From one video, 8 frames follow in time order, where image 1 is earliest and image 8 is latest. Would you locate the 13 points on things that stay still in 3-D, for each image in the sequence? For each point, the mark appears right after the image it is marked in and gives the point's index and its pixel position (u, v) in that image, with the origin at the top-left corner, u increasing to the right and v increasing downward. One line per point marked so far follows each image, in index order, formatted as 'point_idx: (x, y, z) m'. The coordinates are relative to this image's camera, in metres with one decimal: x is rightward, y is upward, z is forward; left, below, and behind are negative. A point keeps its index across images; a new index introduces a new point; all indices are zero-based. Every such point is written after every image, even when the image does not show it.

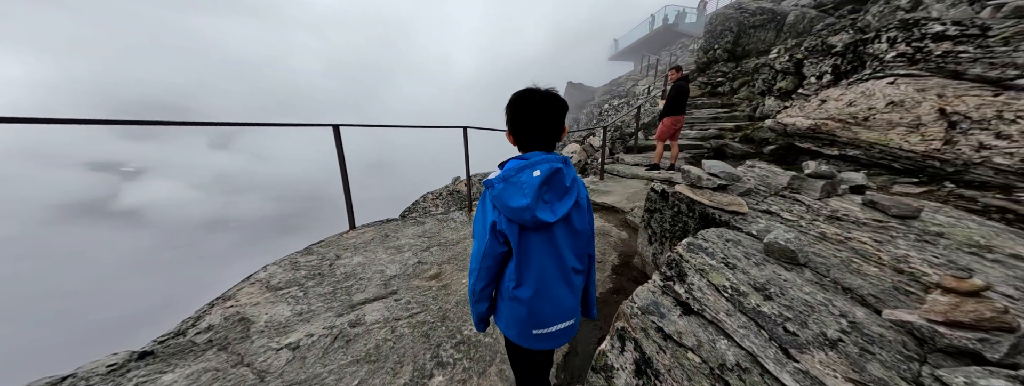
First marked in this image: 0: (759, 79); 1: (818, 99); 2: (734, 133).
0: (+9.6, +4.4, +9.6) m
1: (+5.2, +1.5, +4.1) m
2: (+6.9, +1.8, +7.7) m
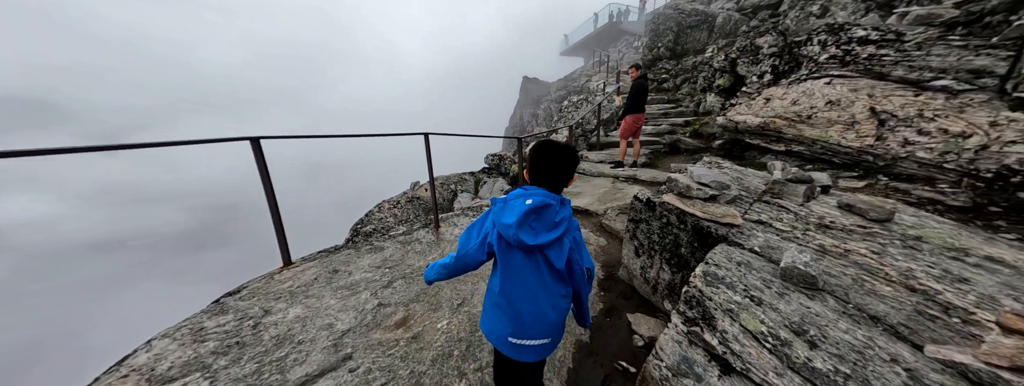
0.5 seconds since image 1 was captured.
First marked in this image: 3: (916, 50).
0: (+8.0, +5.0, +10.5) m
1: (+4.6, +1.7, +4.4) m
2: (+5.8, +2.2, +8.2) m
3: (+4.9, +1.7, +2.9) m
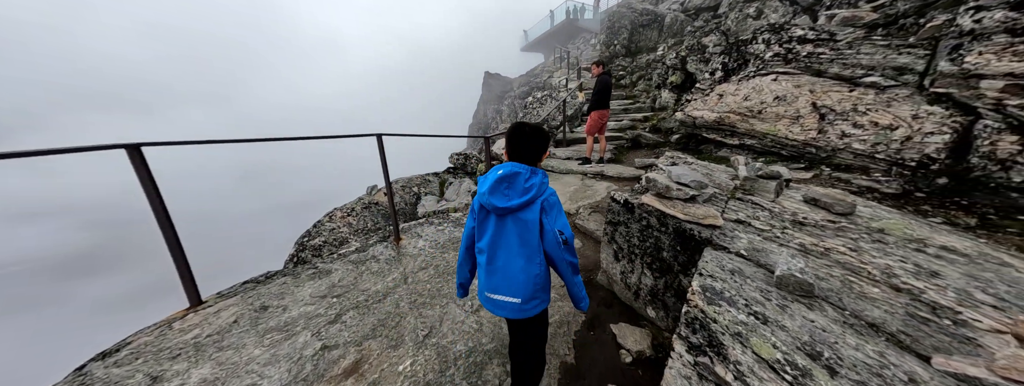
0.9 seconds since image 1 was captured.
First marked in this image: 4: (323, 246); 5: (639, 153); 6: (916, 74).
0: (+6.4, +5.4, +11.0) m
1: (+4.0, +1.8, +4.7) m
2: (+4.6, +2.4, +8.5) m
3: (+4.5, +1.9, +3.2) m
4: (-4.7, -1.3, +6.1) m
5: (+3.7, +1.1, +7.2) m
6: (+4.3, +1.3, +2.6) m
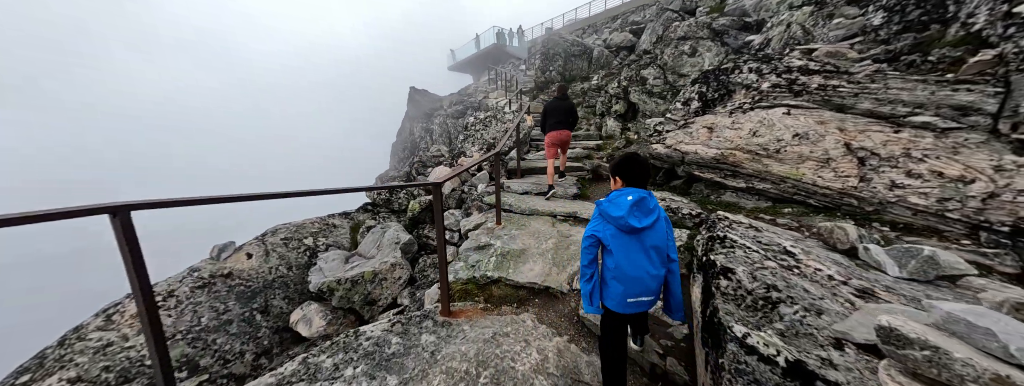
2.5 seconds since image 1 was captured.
0: (+3.7, +4.2, +11.1) m
1: (+3.2, +1.1, +4.1) m
2: (+2.8, +1.4, +8.0) m
3: (+4.1, +1.3, +2.8) m
4: (-5.3, -2.4, +2.9) m
5: (+2.4, +0.2, +6.4) m
6: (+4.2, +0.7, +2.2) m
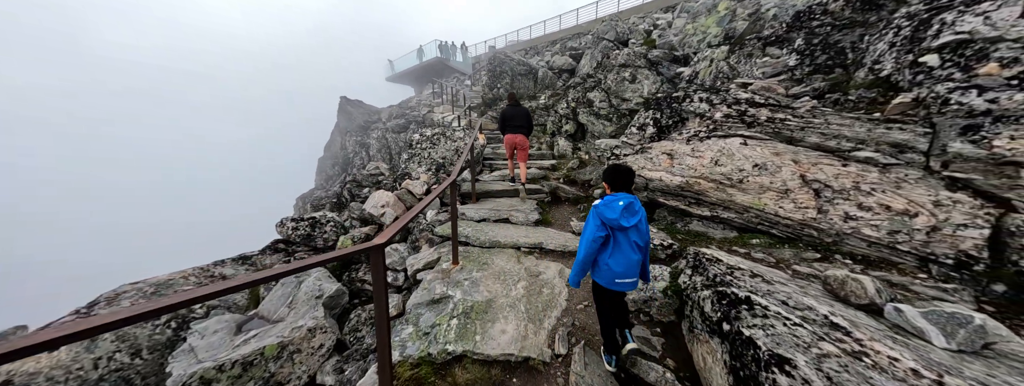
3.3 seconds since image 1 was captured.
0: (+1.5, +3.3, +11.2) m
1: (+2.6, +0.6, +4.1) m
2: (+1.3, +0.7, +7.9) m
3: (+3.7, +0.9, +3.0) m
4: (-5.4, -3.0, +1.0) m
5: (+1.3, -0.4, +6.2) m
6: (+3.9, +0.4, +2.4) m
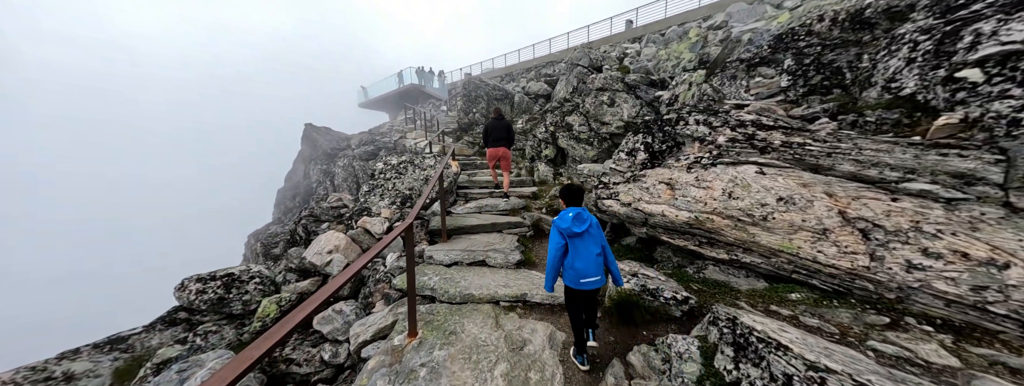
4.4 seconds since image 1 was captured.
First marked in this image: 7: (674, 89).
0: (+0.5, +2.1, +10.7) m
1: (+2.2, +0.1, +3.5) m
2: (+0.7, -0.2, +7.2) m
3: (+3.4, +0.5, +2.6) m
4: (-5.4, -3.5, -0.5) m
5: (+0.8, -1.2, +5.4) m
6: (+3.7, 0.0, +1.9) m
7: (+4.5, +2.9, +6.9) m
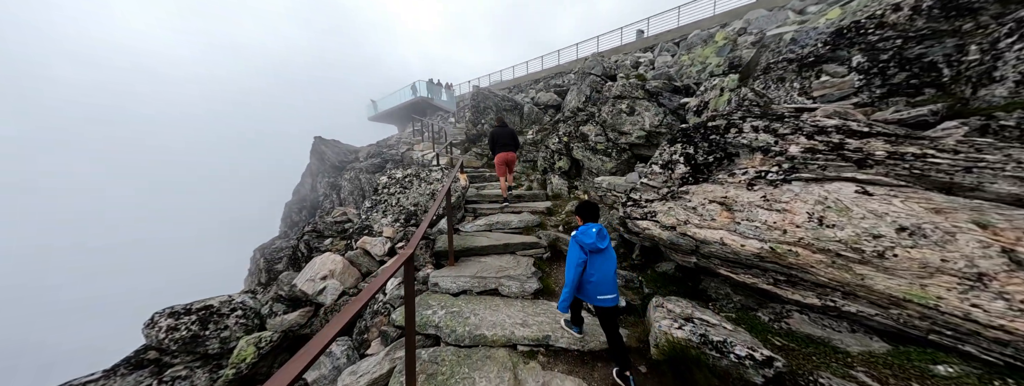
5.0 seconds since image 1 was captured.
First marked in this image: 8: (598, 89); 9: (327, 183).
0: (+0.9, +1.6, +10.2) m
1: (+2.5, -0.1, +2.9) m
2: (+1.0, -0.6, +6.5) m
3: (+3.6, +0.3, +1.9) m
4: (-5.2, -3.5, -1.1) m
5: (+1.1, -1.5, +4.7) m
6: (+3.9, -0.1, +1.2) m
7: (+4.9, +2.5, +6.3) m
8: (+3.5, +4.2, +10.0) m
9: (-13.1, +0.7, +17.5) m
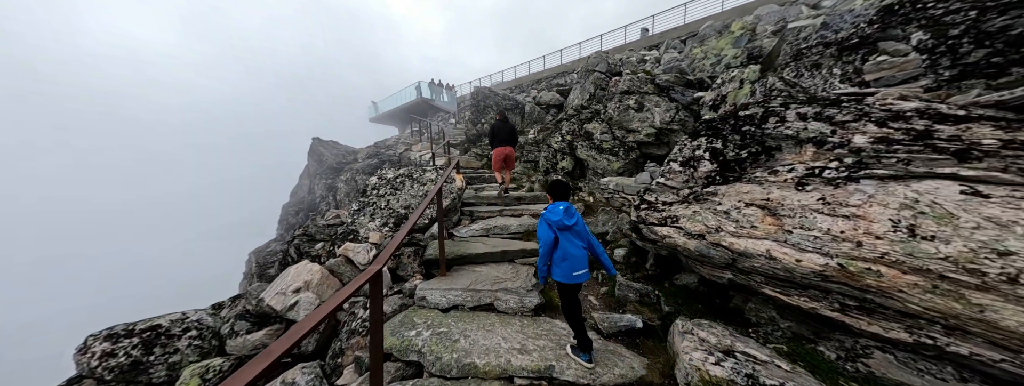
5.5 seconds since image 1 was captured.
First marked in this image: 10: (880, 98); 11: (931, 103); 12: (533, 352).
0: (+0.9, +1.5, +9.7) m
1: (+2.4, -0.2, +2.3) m
2: (+1.0, -0.7, +6.0) m
3: (+3.6, +0.3, +1.4) m
4: (-5.3, -3.5, -1.6) m
5: (+1.1, -1.5, +4.2) m
6: (+3.9, -0.1, +0.7) m
7: (+4.9, +2.5, +5.8) m
8: (+3.5, +4.1, +9.5) m
9: (-13.1, +0.6, +17.1) m
10: (+3.4, +0.9, +2.3) m
11: (+3.4, +0.7, +2.0) m
12: (+0.2, -1.8, +2.8) m
